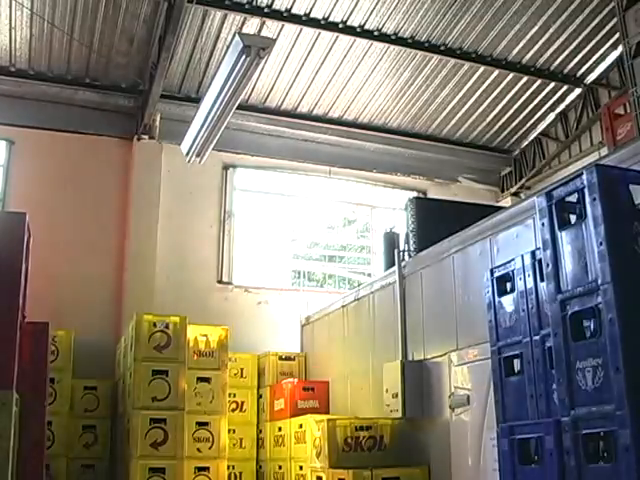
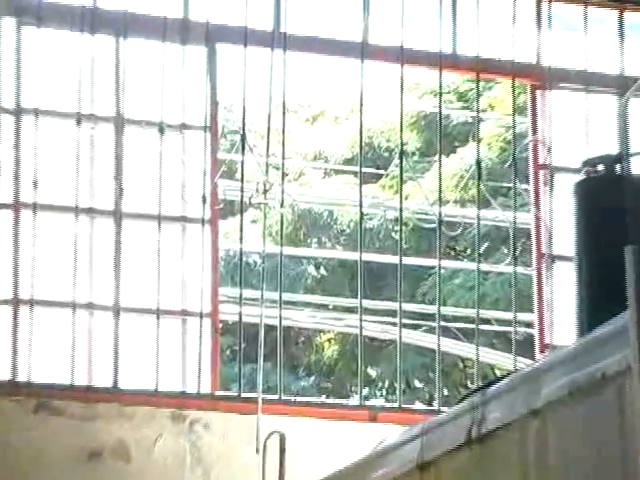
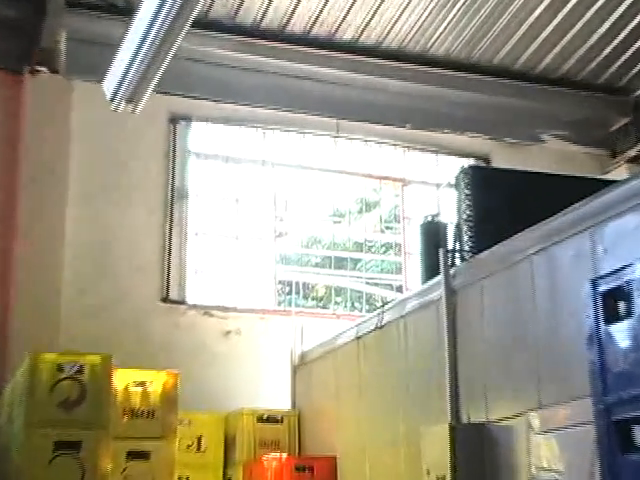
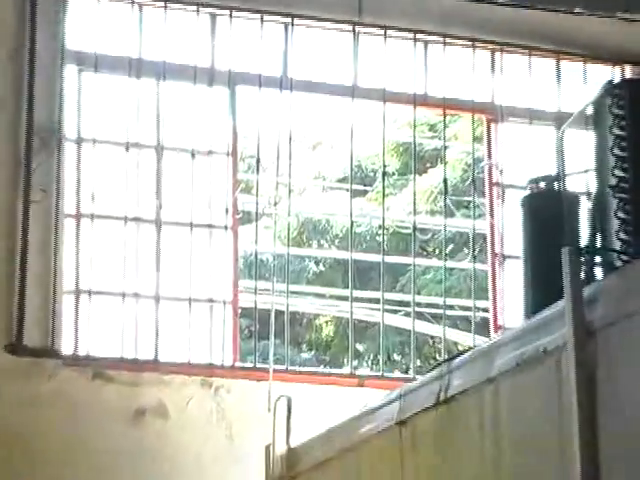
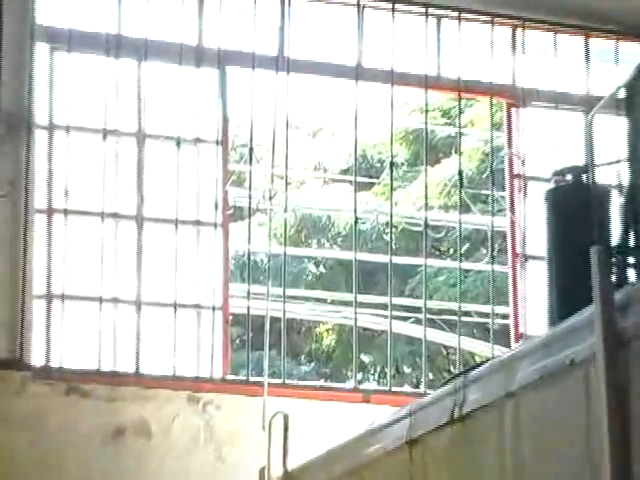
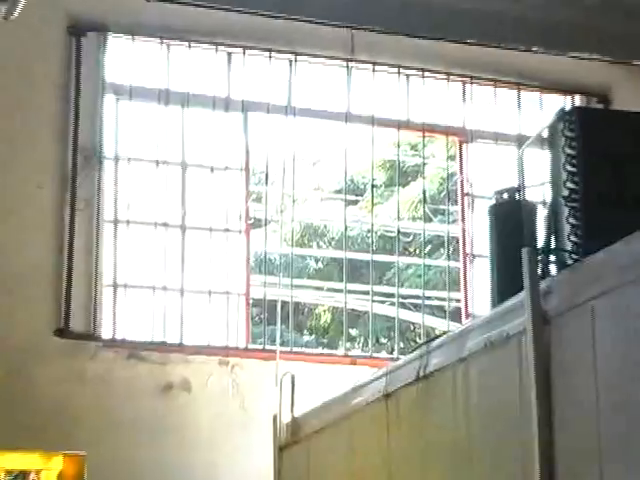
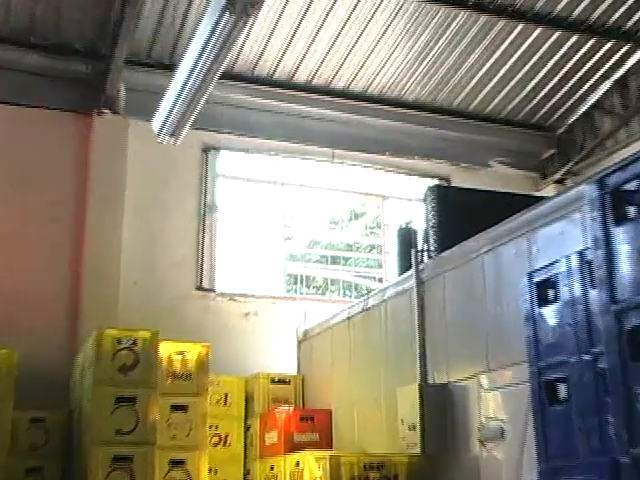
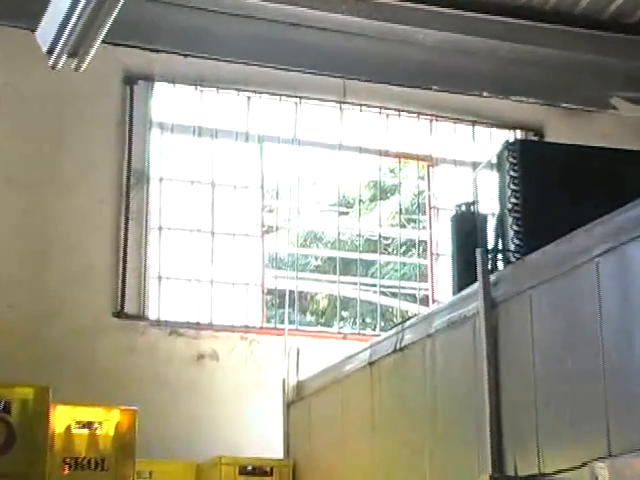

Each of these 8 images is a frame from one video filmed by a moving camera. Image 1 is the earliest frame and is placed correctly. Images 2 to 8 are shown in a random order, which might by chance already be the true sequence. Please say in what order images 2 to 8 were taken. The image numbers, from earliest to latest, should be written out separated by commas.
7, 3, 8, 6, 4, 5, 2
